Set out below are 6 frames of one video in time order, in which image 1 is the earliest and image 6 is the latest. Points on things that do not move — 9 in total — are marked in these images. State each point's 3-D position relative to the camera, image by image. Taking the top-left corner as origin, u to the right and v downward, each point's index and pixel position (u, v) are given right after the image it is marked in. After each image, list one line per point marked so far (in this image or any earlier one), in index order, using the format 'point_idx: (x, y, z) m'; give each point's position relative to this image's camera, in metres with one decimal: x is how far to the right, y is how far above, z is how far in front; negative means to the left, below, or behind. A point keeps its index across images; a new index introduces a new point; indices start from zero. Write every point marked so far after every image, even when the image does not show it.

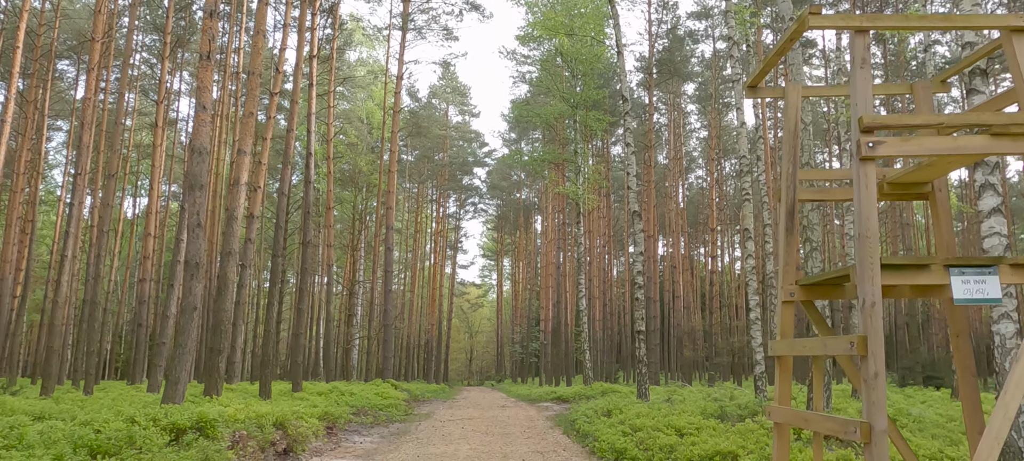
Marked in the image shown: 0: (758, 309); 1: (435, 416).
0: (+3.6, -1.1, +10.8) m
1: (-1.4, -3.3, +13.4) m
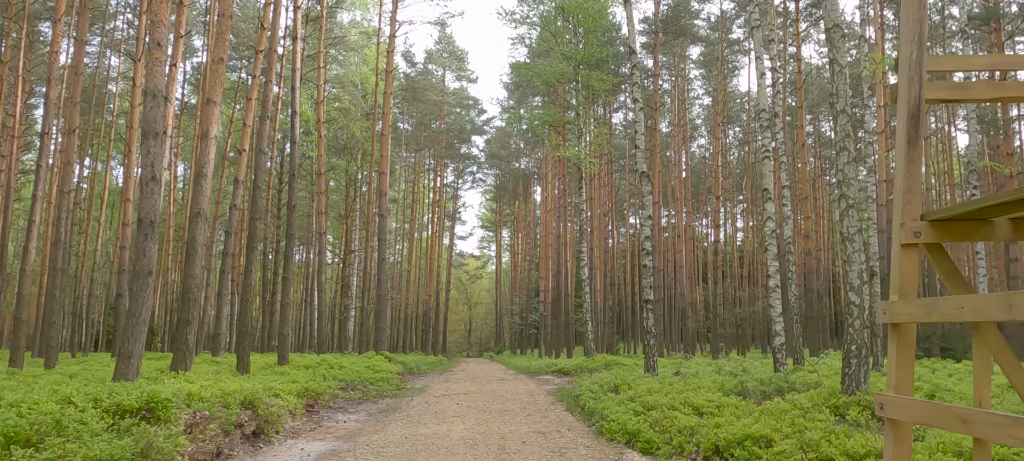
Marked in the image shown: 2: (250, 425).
0: (+3.6, -0.6, +10.0) m
1: (-1.4, -2.7, +12.6) m
2: (-2.2, -1.7, +6.4) m
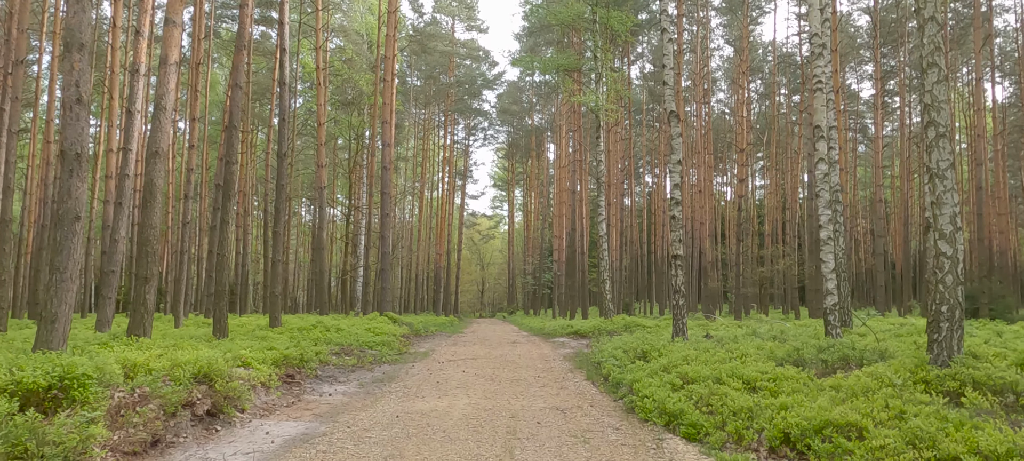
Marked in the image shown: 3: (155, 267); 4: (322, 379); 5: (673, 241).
0: (+3.7, 0.0, +8.7) m
1: (-1.2, -1.9, +11.5) m
2: (-2.2, -1.2, +5.2) m
3: (-3.5, -0.4, +7.3) m
4: (-2.0, -1.6, +7.8) m
5: (+2.3, -0.1, +10.5) m
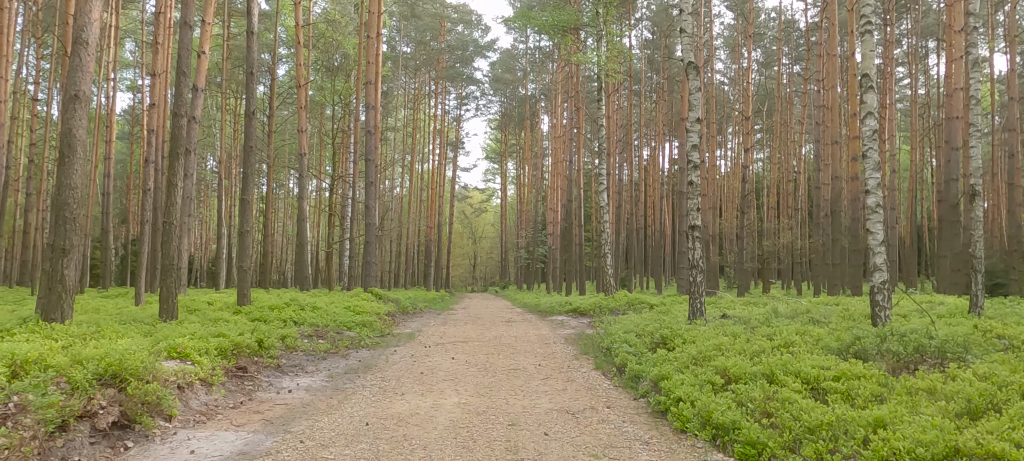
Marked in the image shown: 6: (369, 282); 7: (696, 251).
0: (+3.7, +0.4, +7.4) m
1: (-1.3, -1.5, +10.3) m
2: (-2.2, -1.0, +4.0) m
3: (-3.5, 0.0, +6.0) m
4: (-2.0, -1.2, +6.6) m
5: (+2.2, +0.3, +9.2) m
6: (-3.5, -1.3, +18.3) m
7: (+2.3, -0.3, +9.3) m
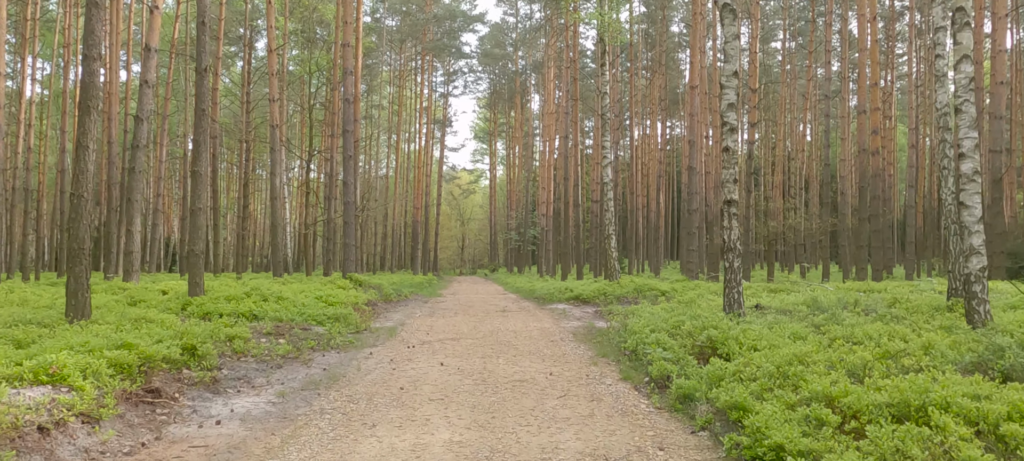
0: (+3.7, +0.6, +5.9) m
1: (-1.3, -1.2, +8.7) m
2: (-2.1, -0.9, +2.4) m
3: (-3.5, +0.1, +4.4) m
4: (-1.9, -1.1, +5.0) m
5: (+2.2, +0.5, +7.7) m
6: (-3.7, -0.8, +16.7) m
7: (+2.3, 0.0, +7.7) m
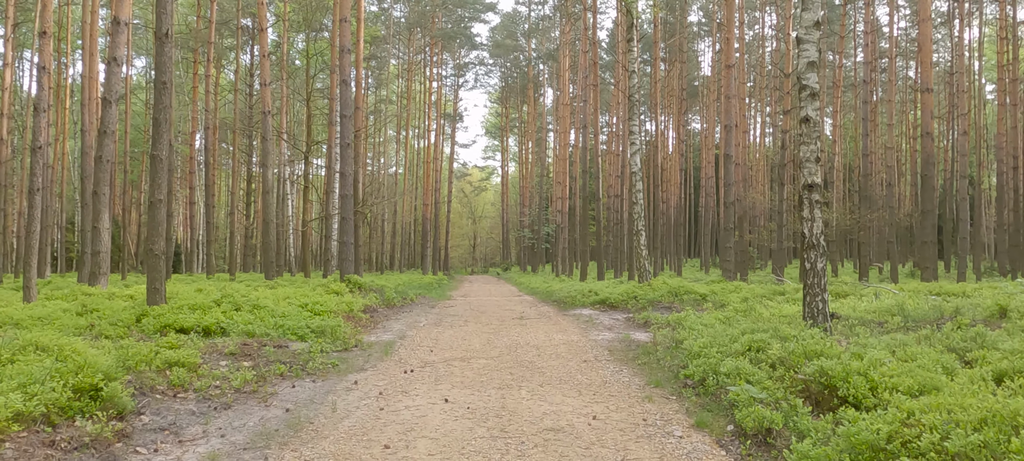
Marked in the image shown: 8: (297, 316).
0: (+3.9, +0.7, +4.3) m
1: (-1.1, -1.2, +7.2) m
2: (-1.9, -0.8, +0.9) m
3: (-3.3, +0.2, +2.9) m
4: (-1.8, -1.0, +3.4) m
5: (+2.4, +0.6, +6.1) m
6: (-3.3, -0.7, +15.1) m
7: (+2.5, +0.1, +6.1) m
8: (-2.3, -0.9, +7.9) m
